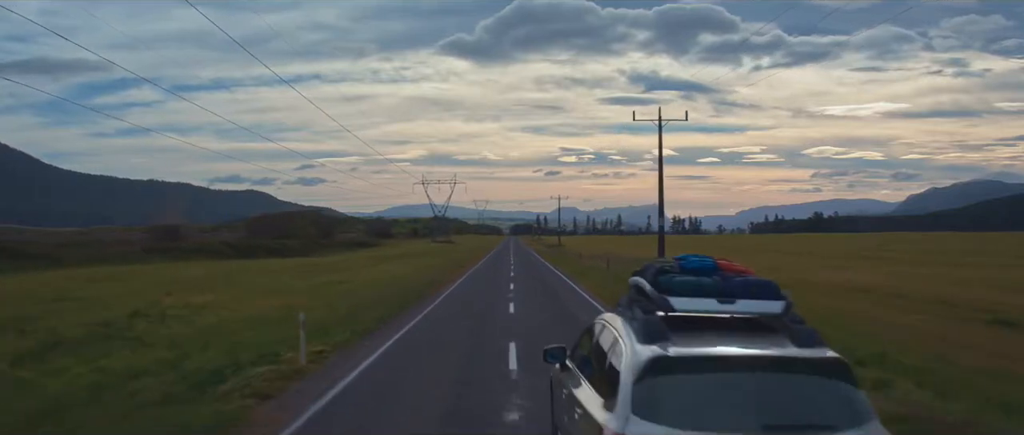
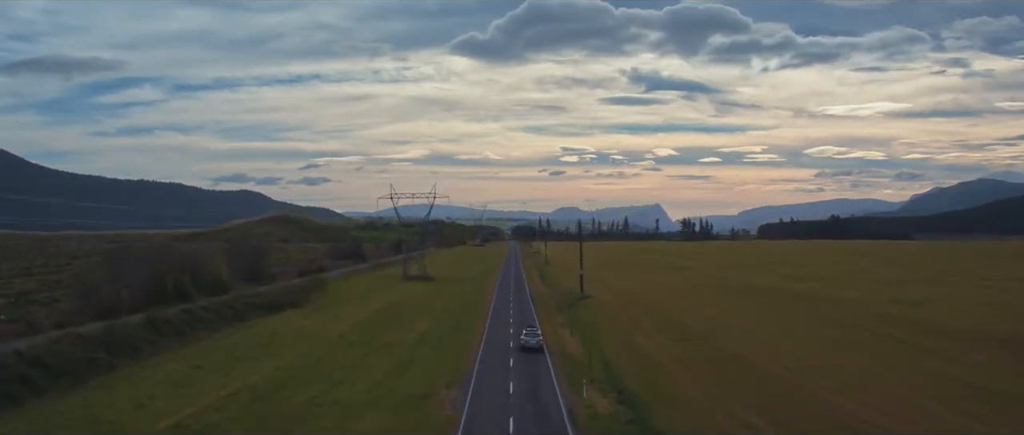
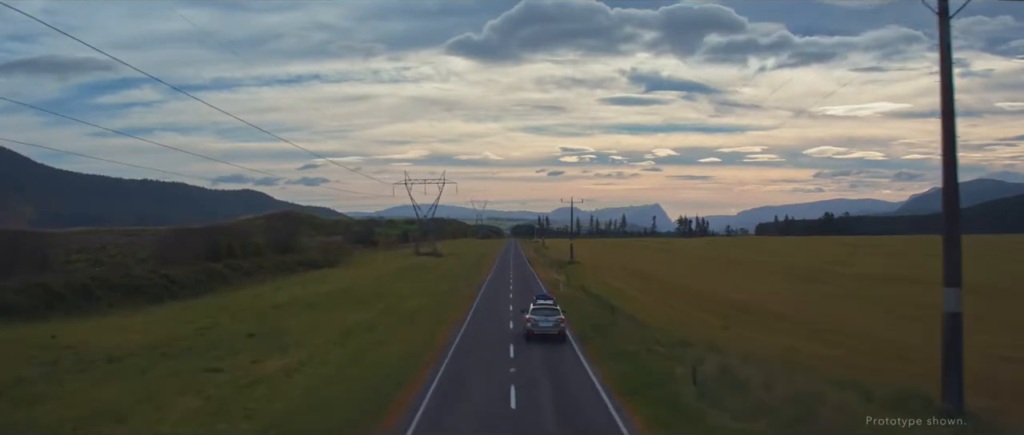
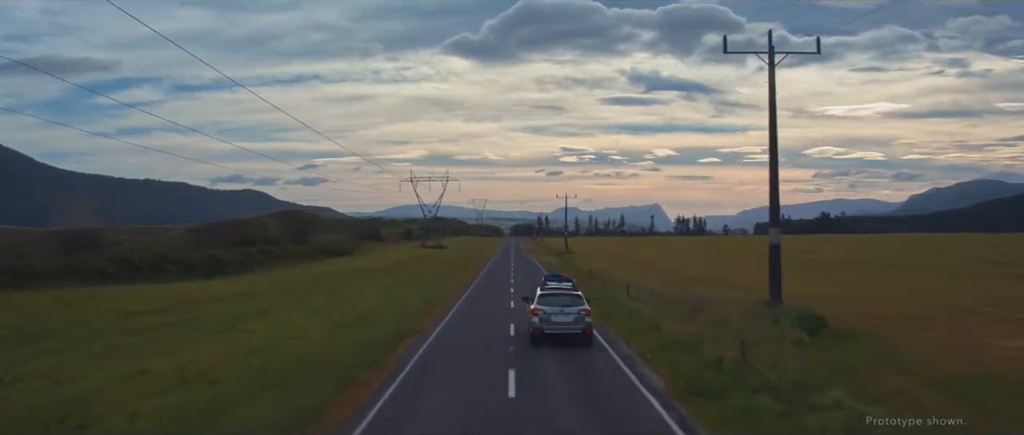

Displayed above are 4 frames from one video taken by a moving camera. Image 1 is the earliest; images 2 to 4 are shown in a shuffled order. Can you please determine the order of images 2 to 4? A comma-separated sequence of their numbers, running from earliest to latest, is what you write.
4, 3, 2
